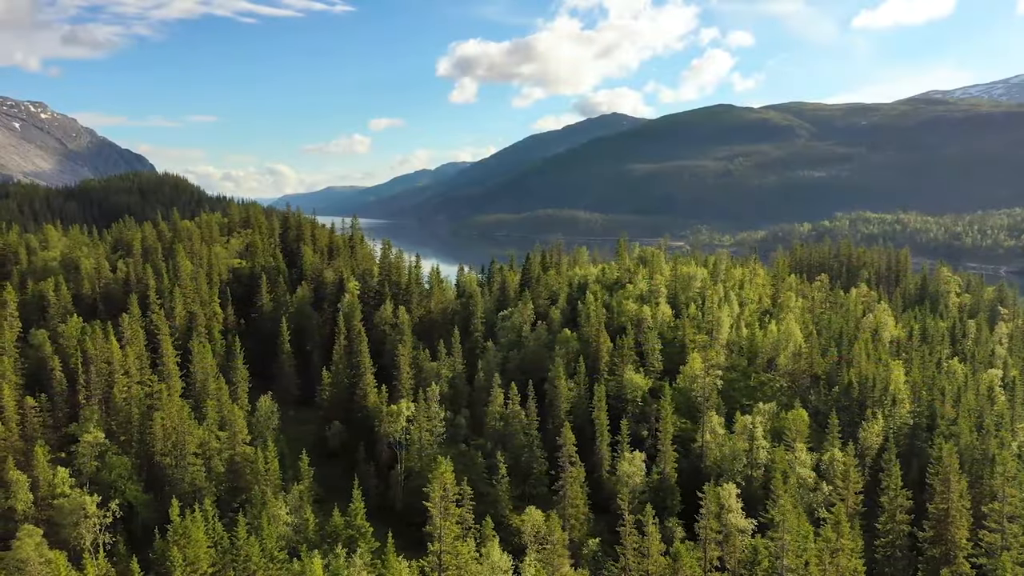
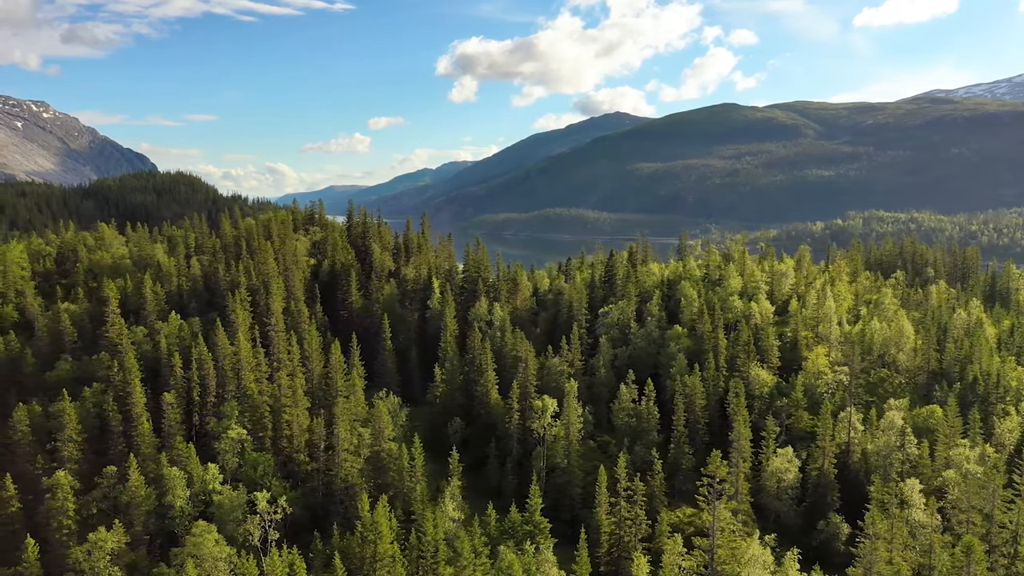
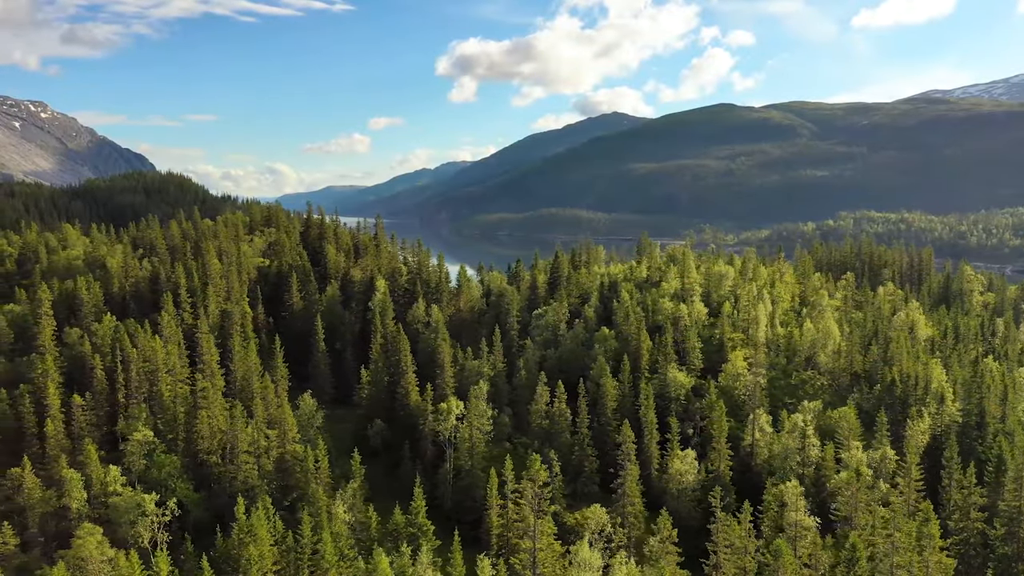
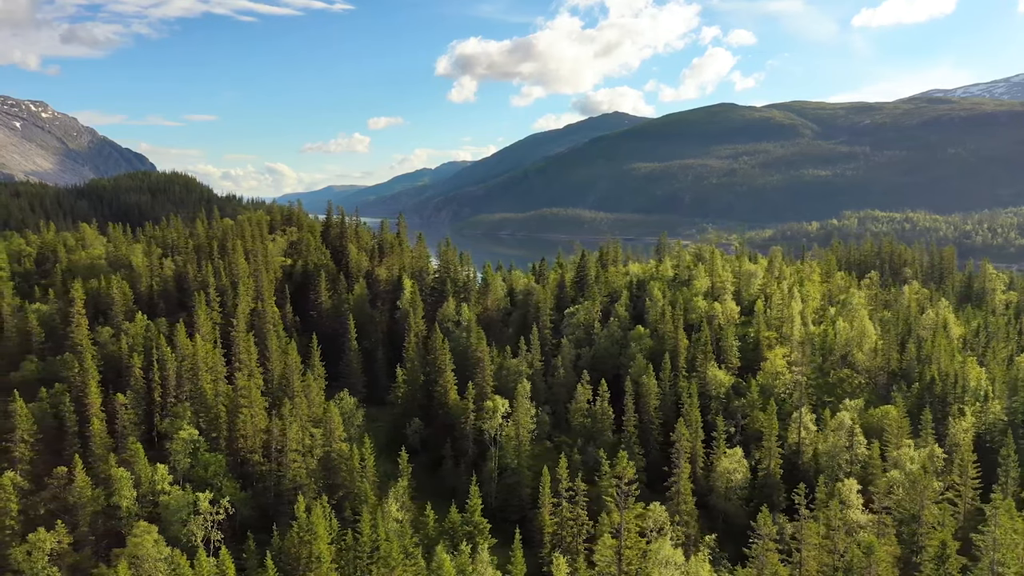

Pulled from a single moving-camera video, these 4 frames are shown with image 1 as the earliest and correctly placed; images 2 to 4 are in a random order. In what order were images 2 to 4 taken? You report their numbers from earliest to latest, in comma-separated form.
3, 4, 2
